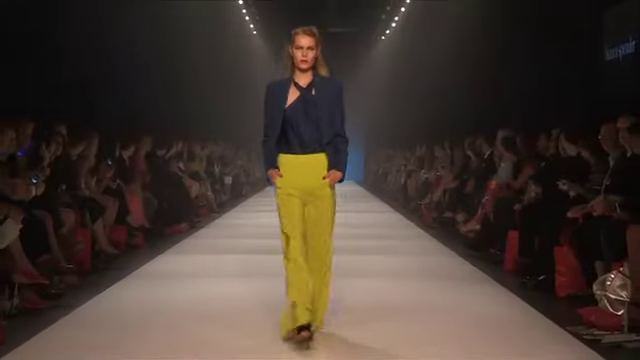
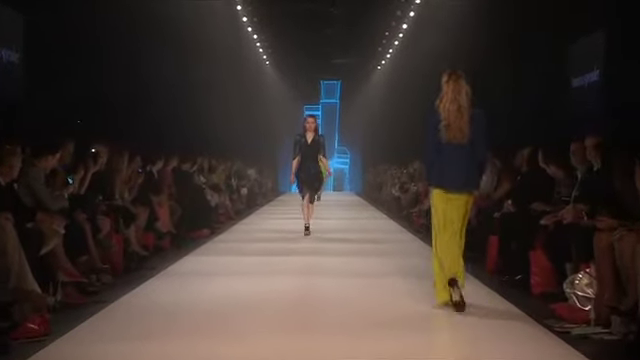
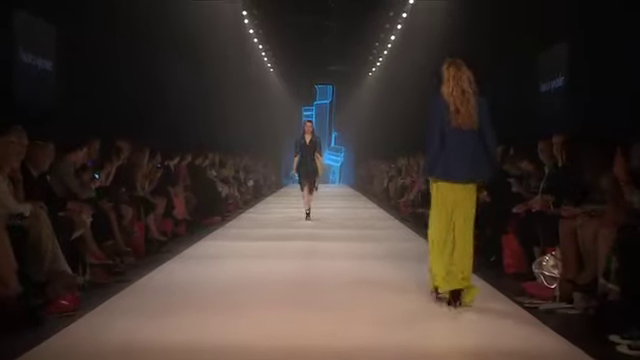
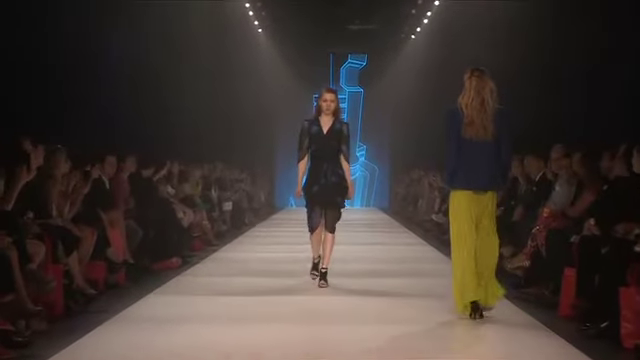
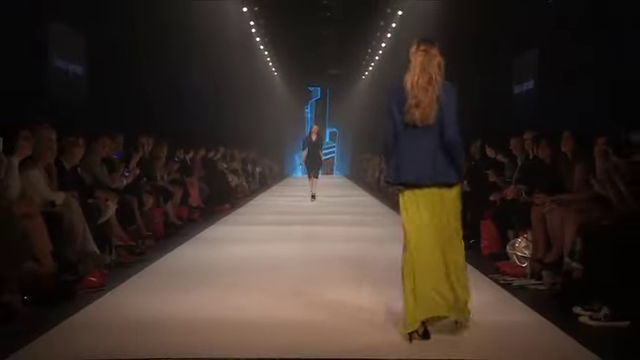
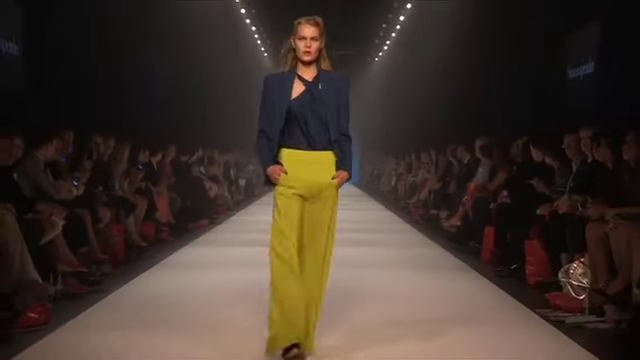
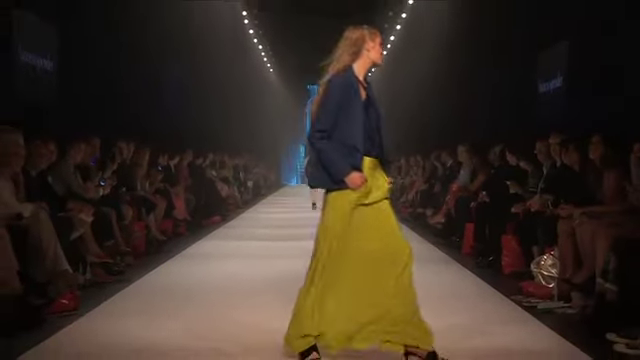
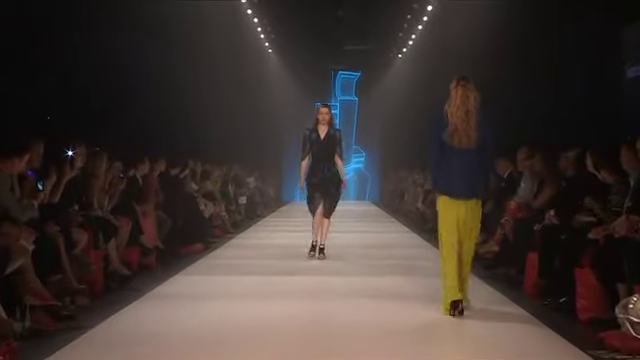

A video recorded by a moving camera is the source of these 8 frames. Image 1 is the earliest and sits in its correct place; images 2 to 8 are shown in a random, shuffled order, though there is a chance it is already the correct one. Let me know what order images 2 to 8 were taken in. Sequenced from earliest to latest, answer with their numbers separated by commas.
6, 7, 5, 3, 2, 8, 4
